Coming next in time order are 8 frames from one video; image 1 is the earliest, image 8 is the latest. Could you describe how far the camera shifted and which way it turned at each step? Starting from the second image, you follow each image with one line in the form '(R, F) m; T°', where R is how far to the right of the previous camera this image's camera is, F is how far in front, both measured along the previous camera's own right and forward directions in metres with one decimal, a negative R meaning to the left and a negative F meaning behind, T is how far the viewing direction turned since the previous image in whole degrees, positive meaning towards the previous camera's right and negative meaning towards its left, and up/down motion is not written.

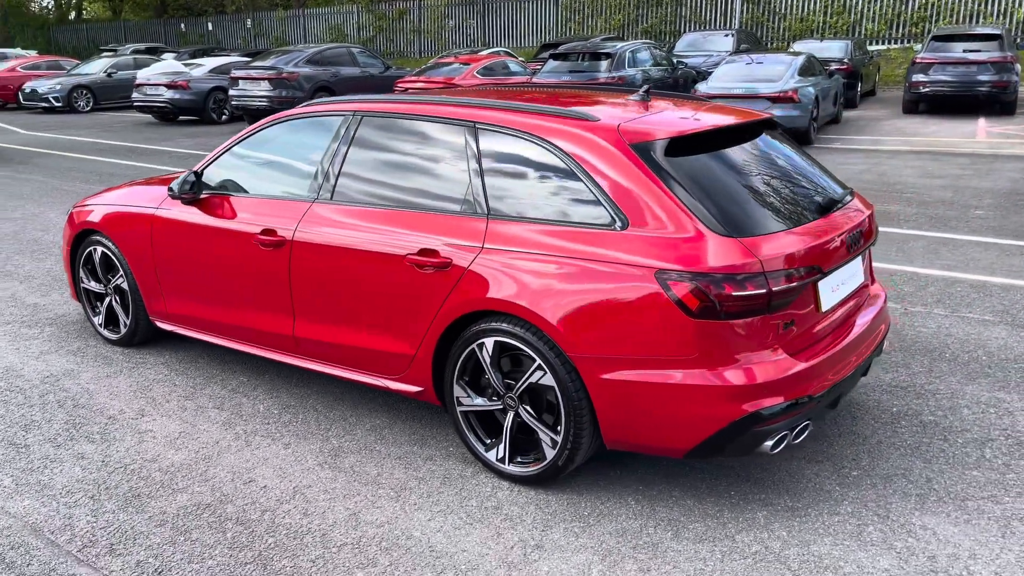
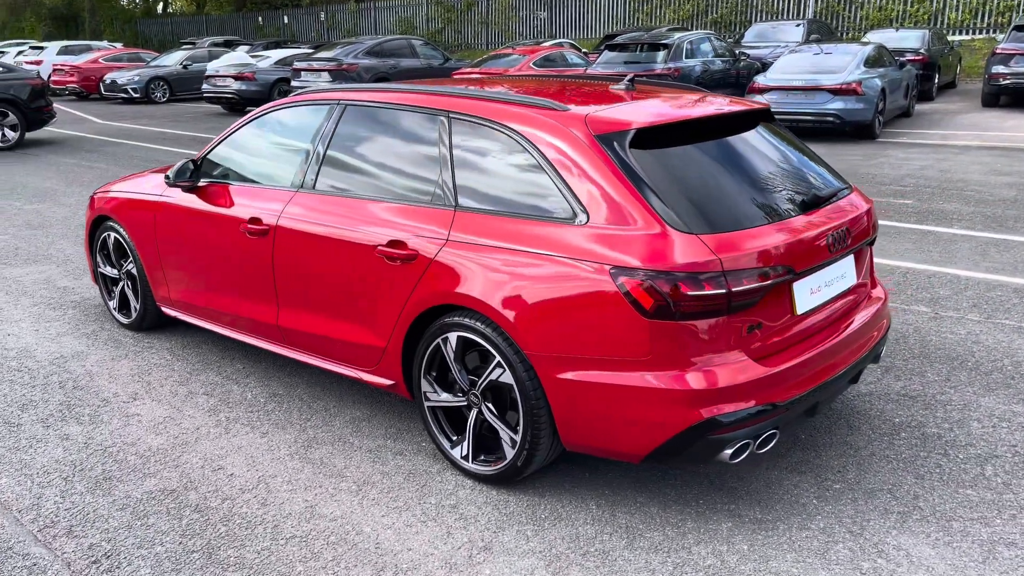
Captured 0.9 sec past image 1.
(+0.4, +0.1) m; -5°
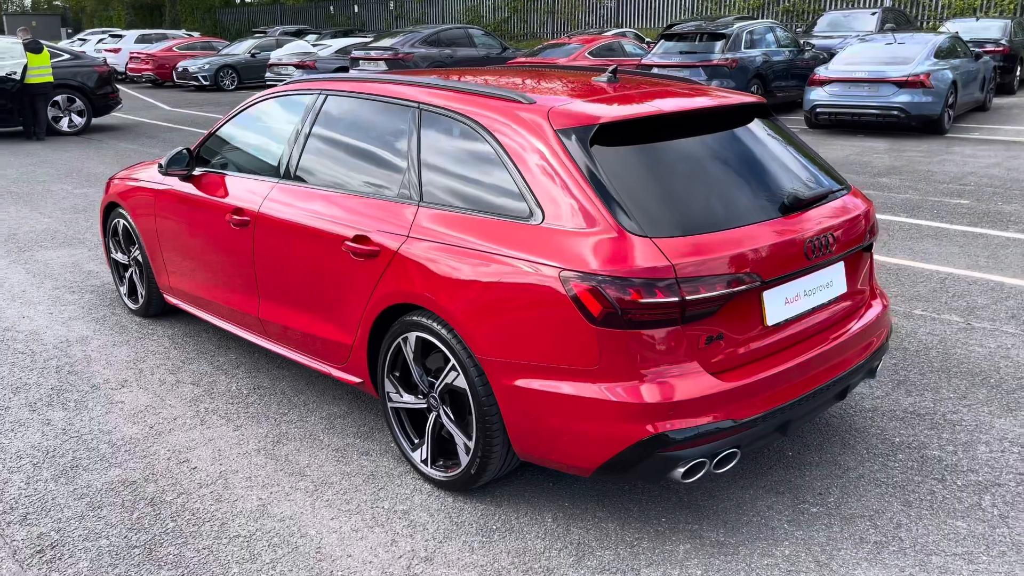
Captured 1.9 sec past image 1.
(+0.4, +0.2) m; -5°
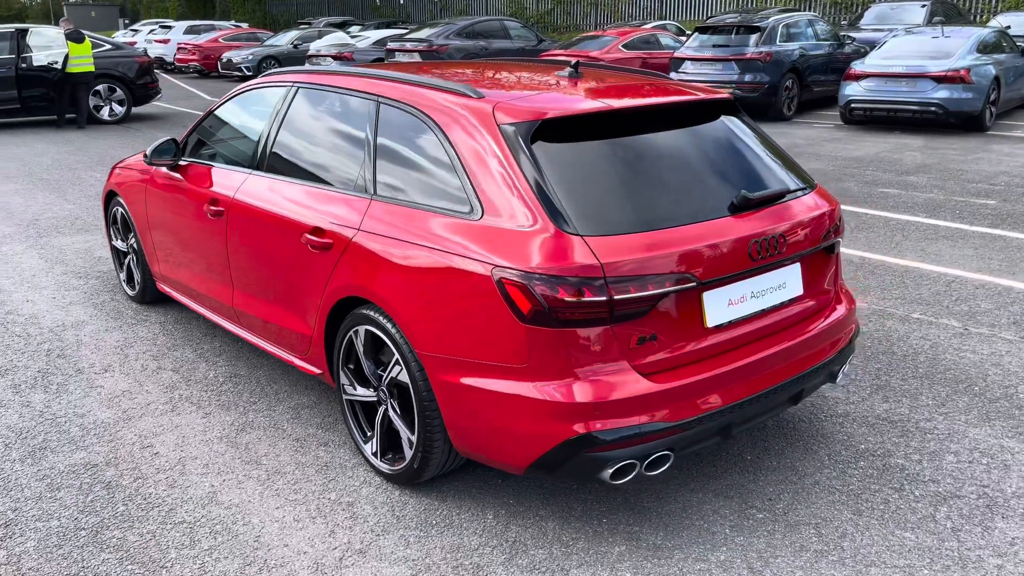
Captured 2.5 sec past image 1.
(+0.4, 0.0) m; -3°
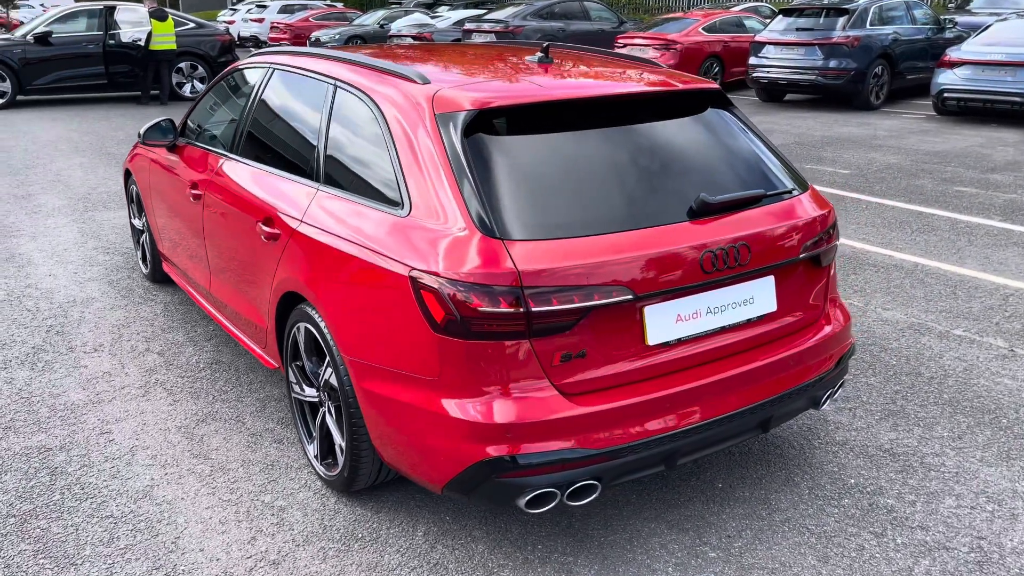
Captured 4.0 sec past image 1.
(+0.5, +0.3) m; -6°
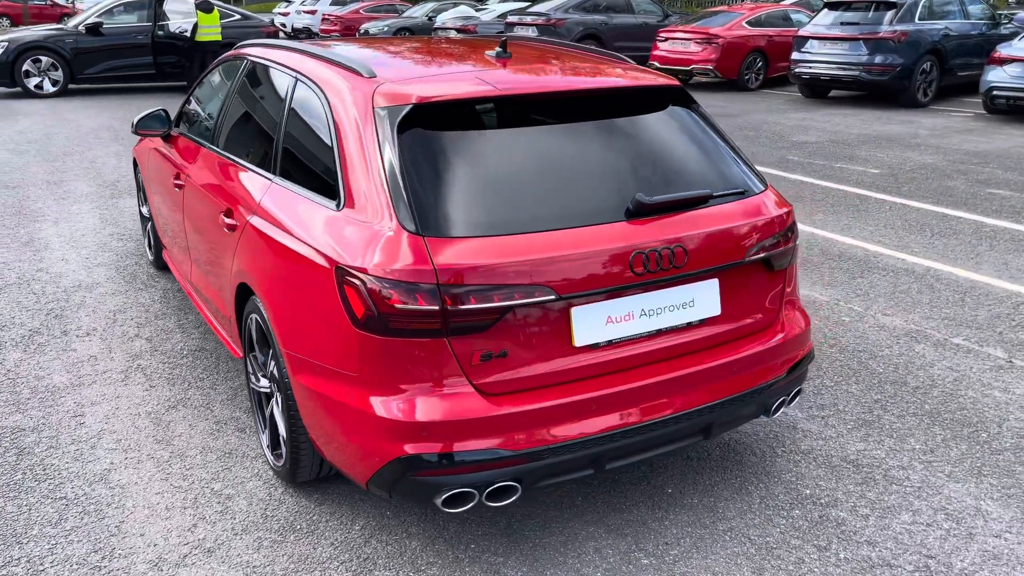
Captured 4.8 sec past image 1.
(+0.4, 0.0) m; -4°
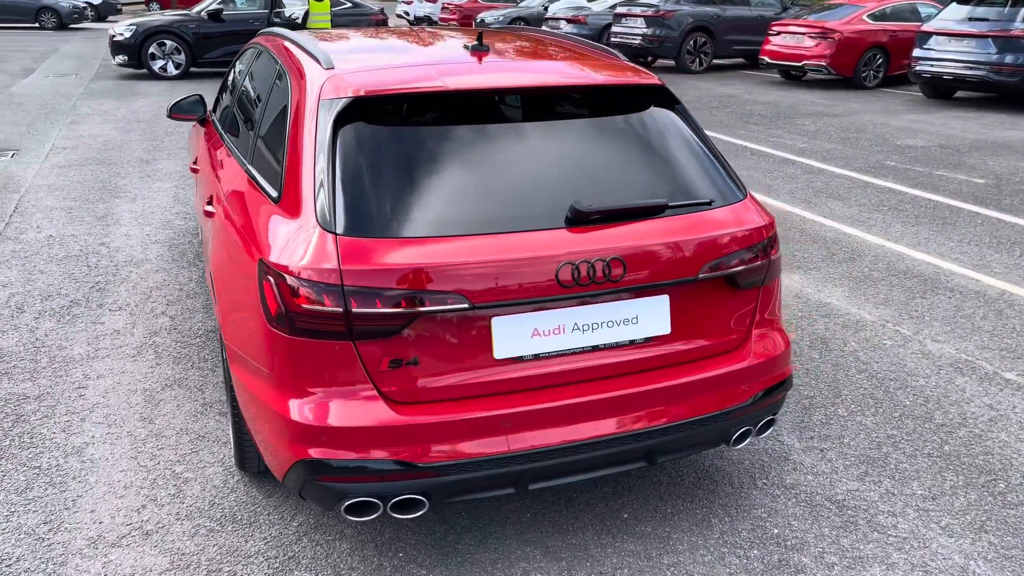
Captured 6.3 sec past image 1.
(+0.6, +0.2) m; -8°
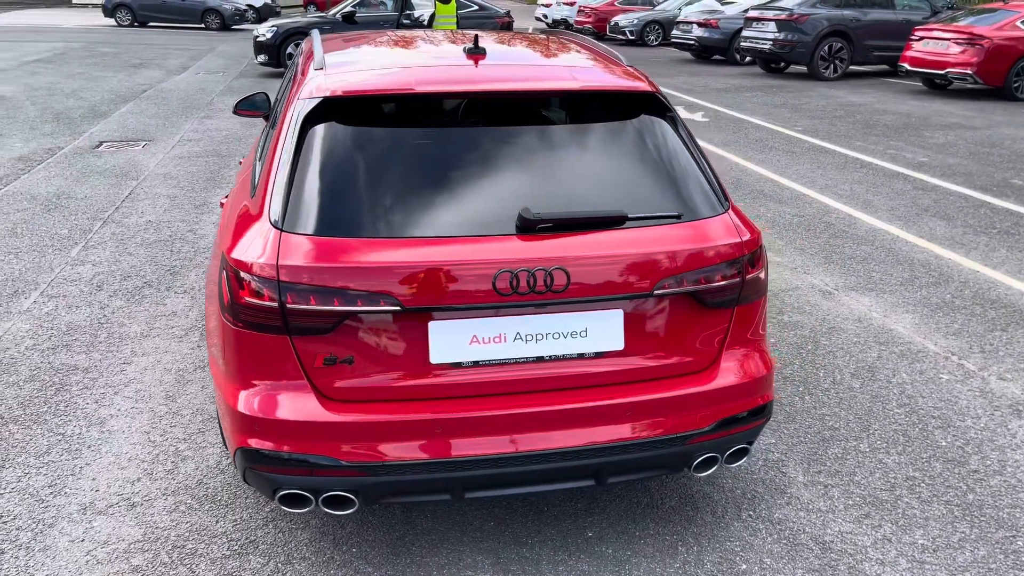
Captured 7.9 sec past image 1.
(+0.6, +0.1) m; -9°
